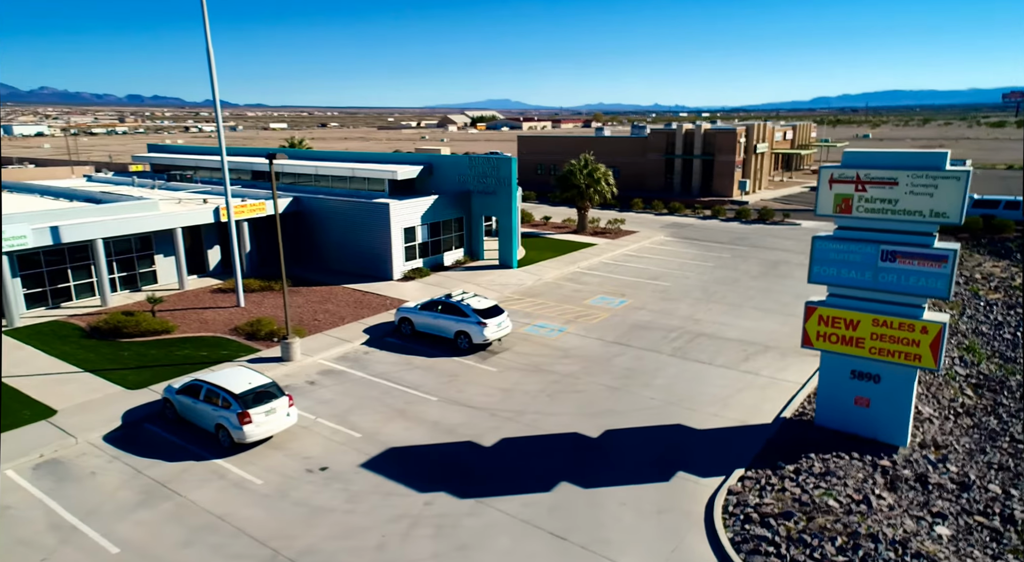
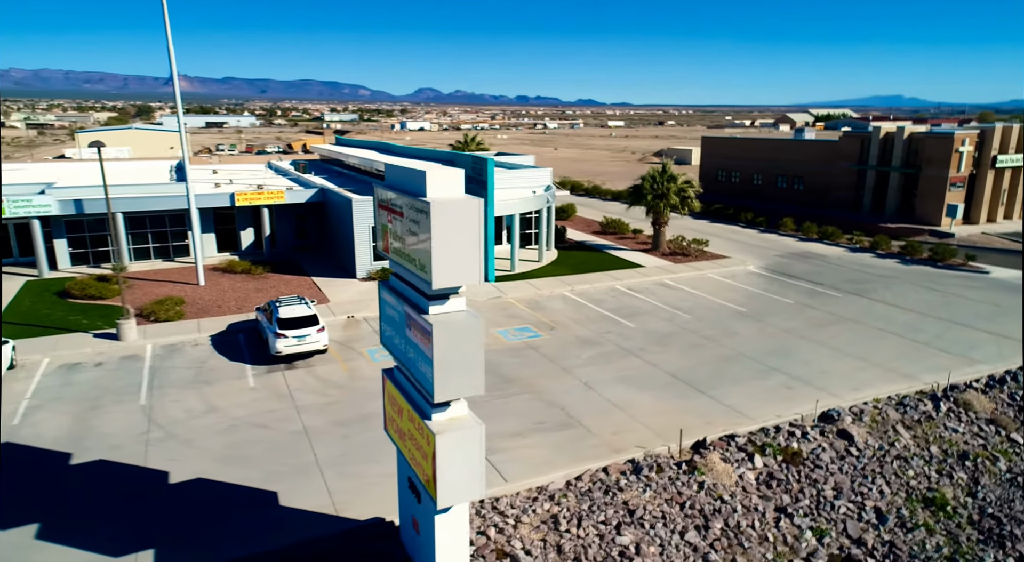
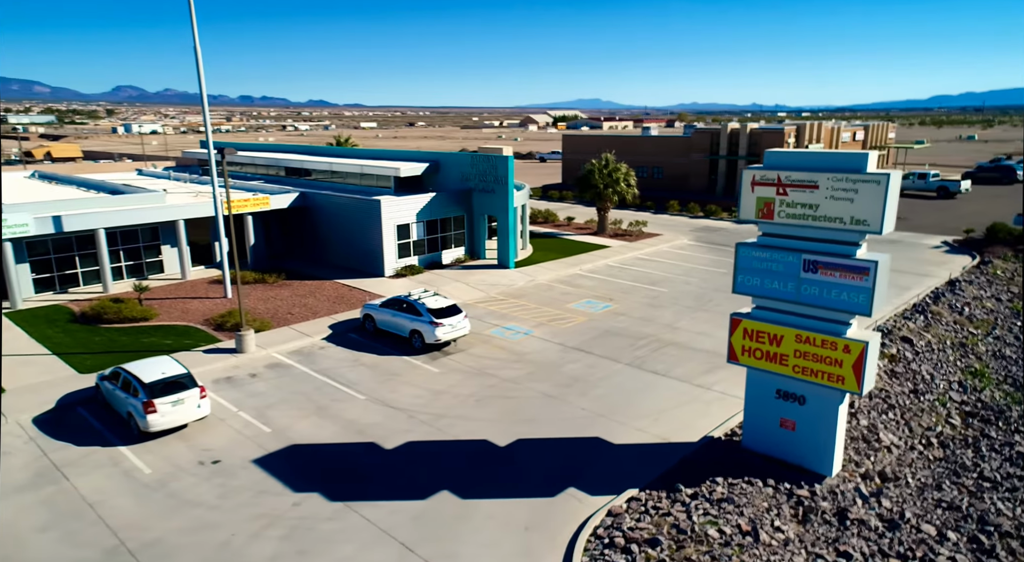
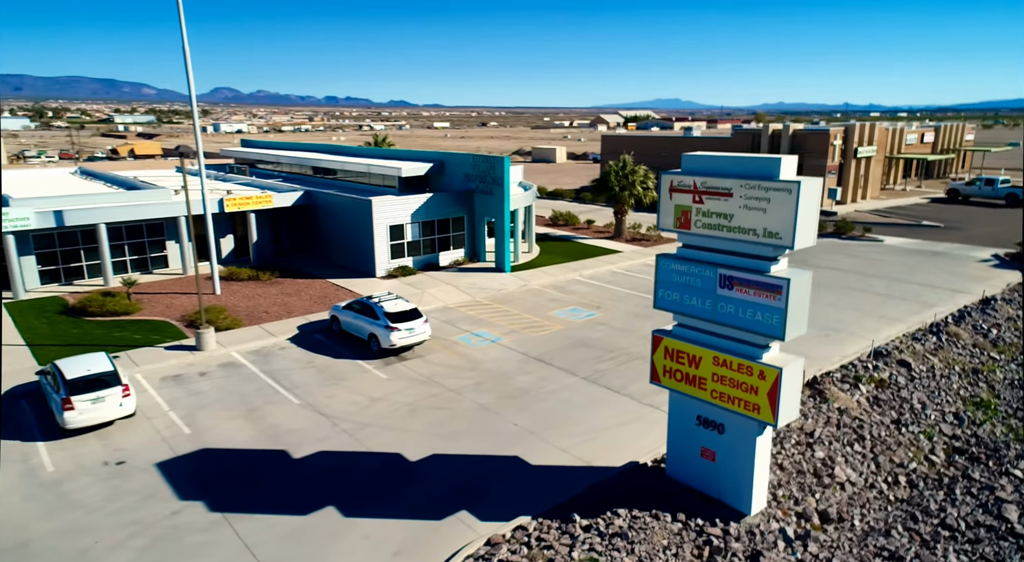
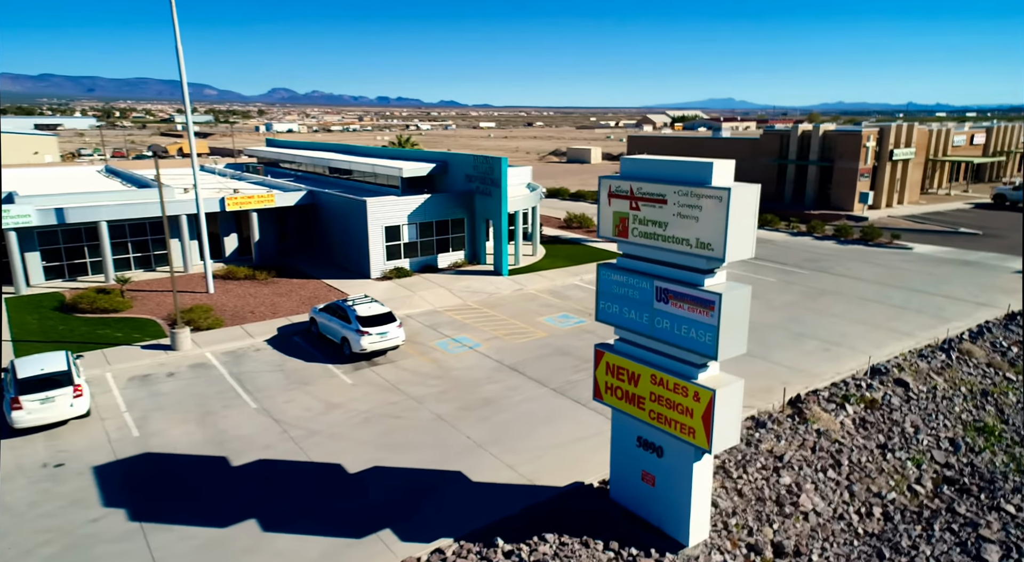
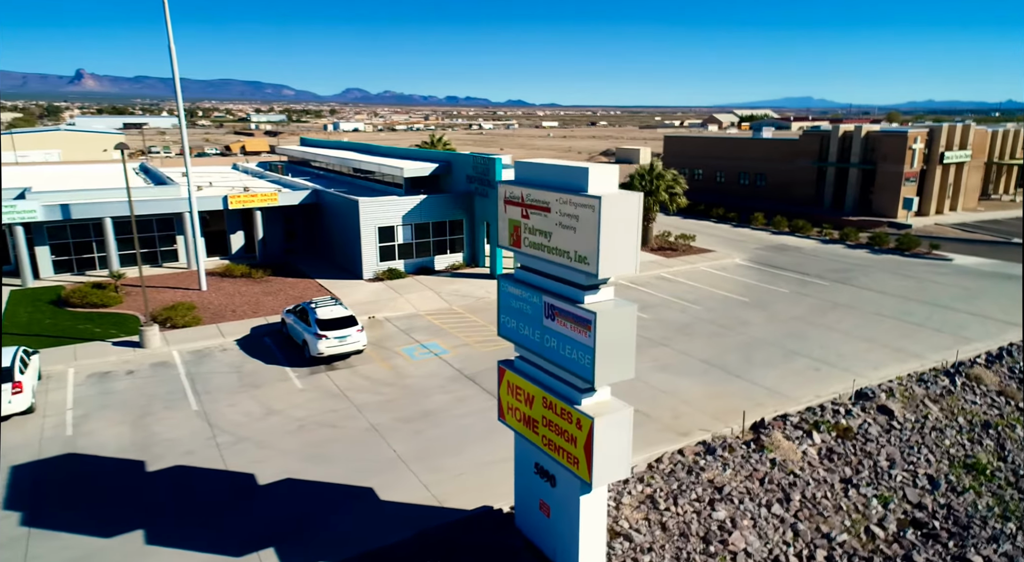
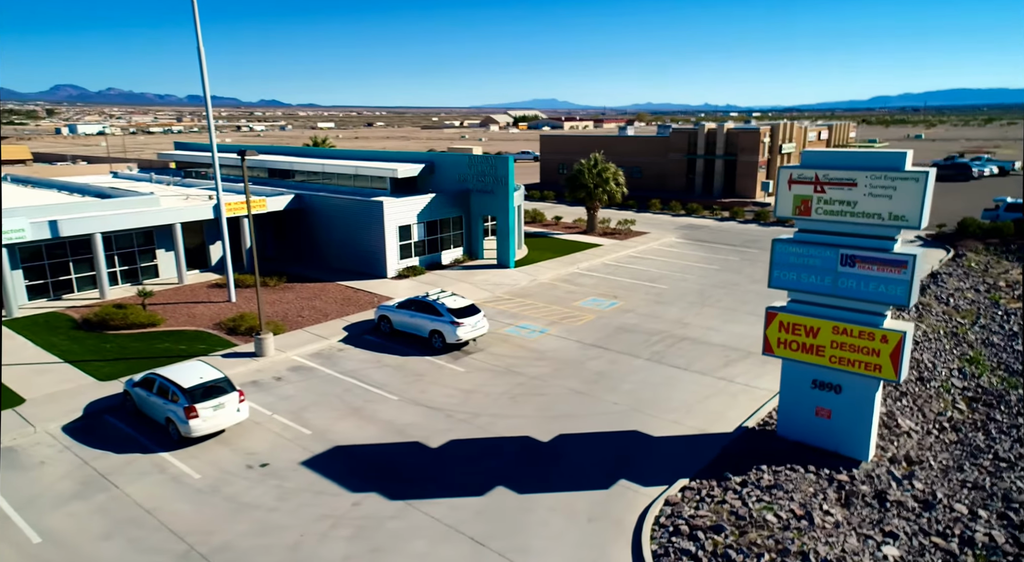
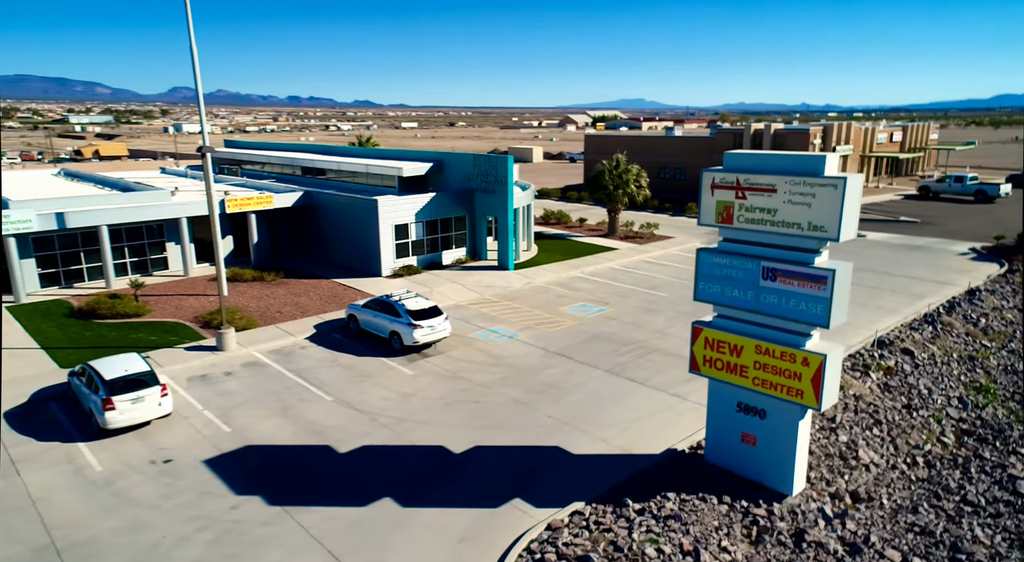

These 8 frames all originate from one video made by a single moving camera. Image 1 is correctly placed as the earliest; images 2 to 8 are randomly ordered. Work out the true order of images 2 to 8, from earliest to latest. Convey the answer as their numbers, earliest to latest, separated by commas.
7, 3, 8, 4, 5, 6, 2
